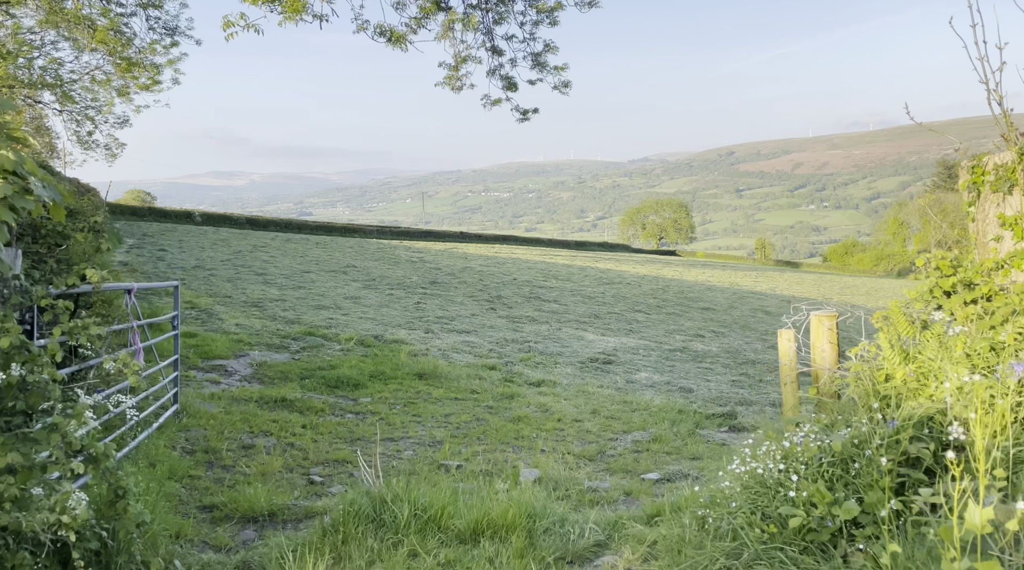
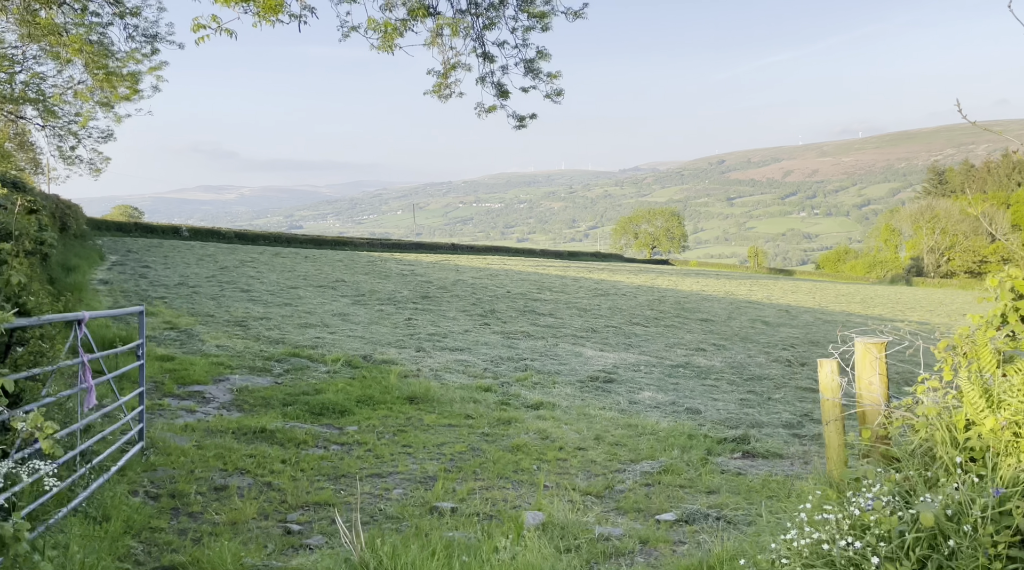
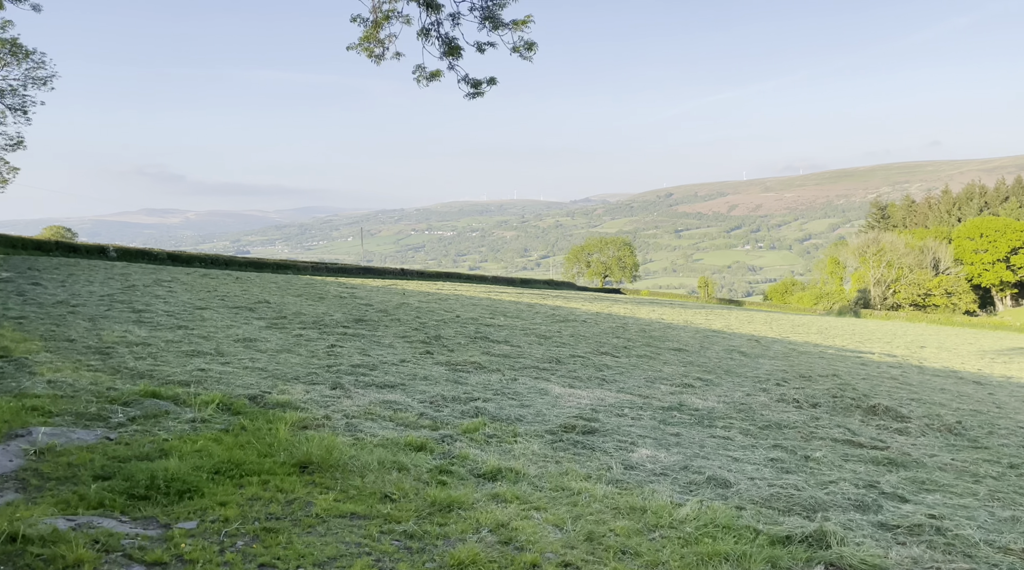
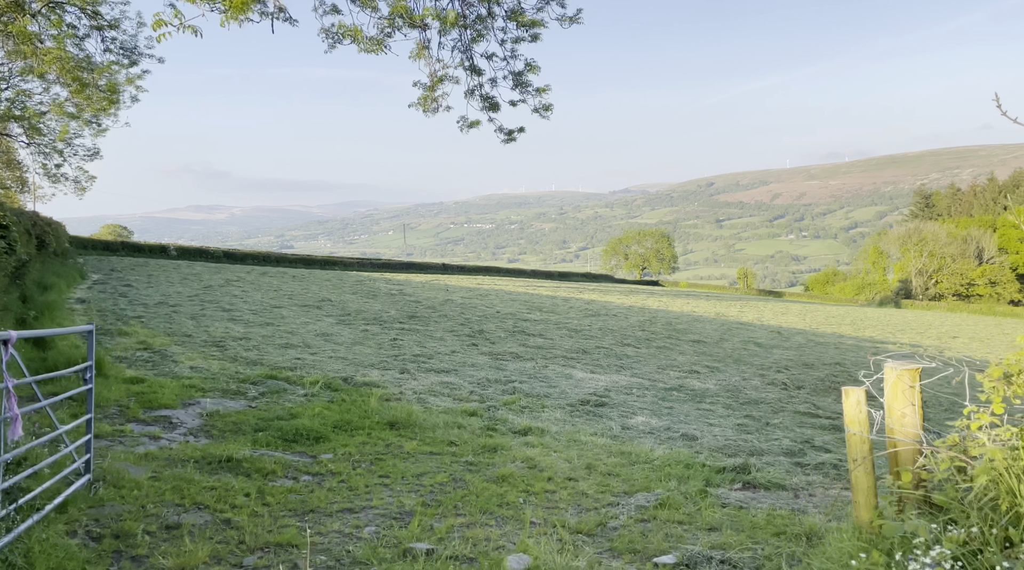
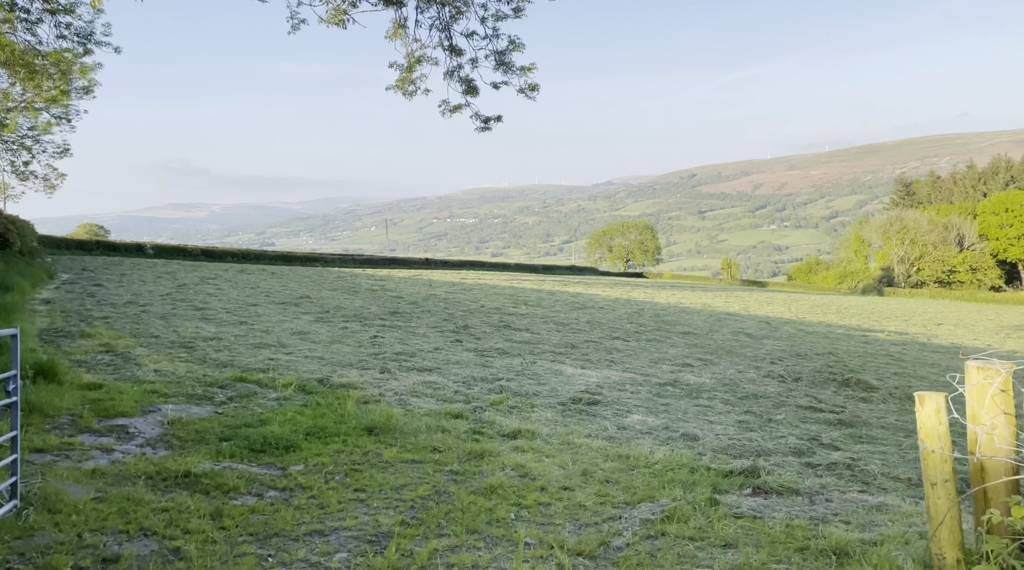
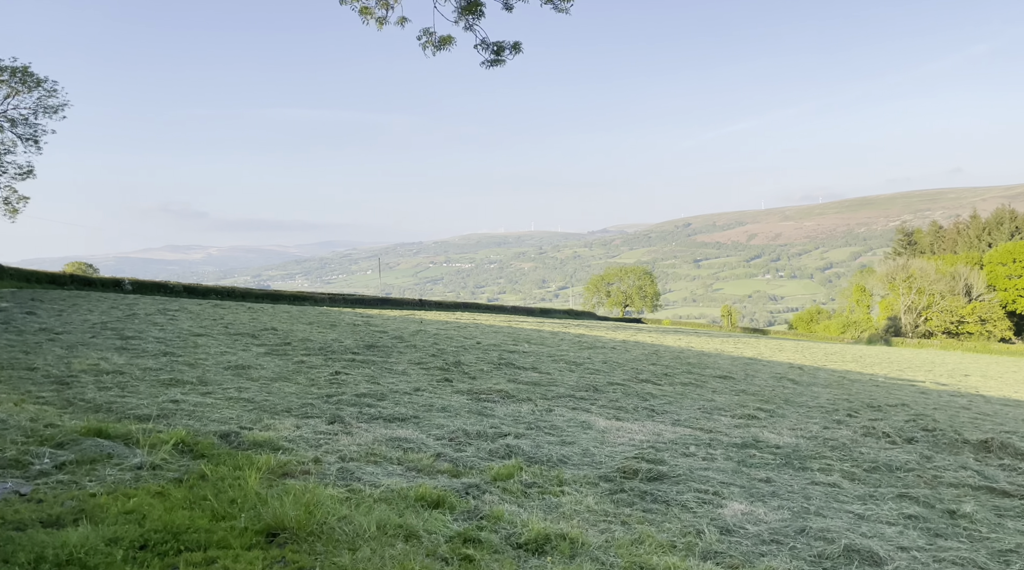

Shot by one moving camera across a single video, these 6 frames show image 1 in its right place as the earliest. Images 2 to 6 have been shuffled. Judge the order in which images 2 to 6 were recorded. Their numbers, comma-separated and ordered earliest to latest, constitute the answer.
2, 4, 5, 3, 6
